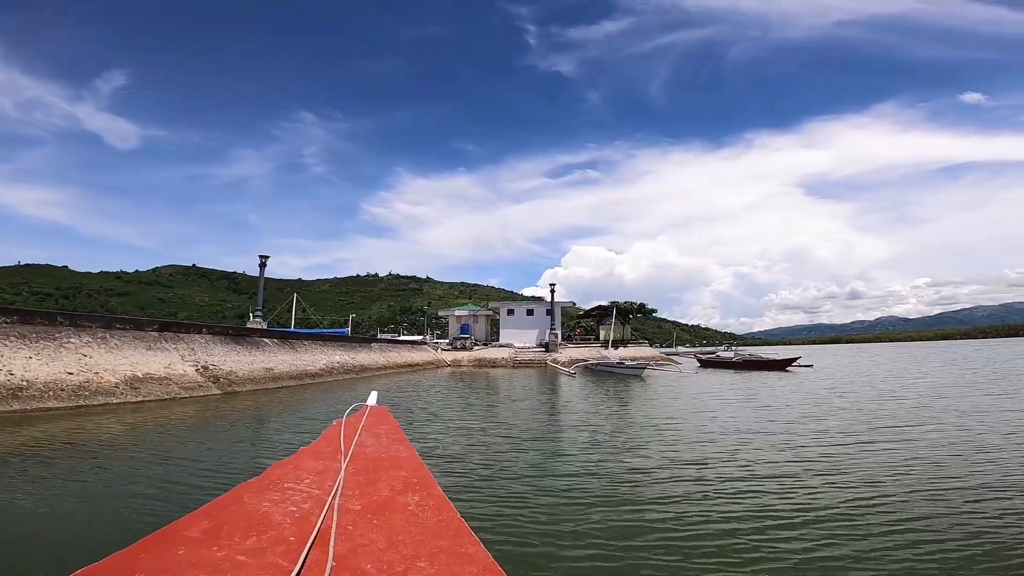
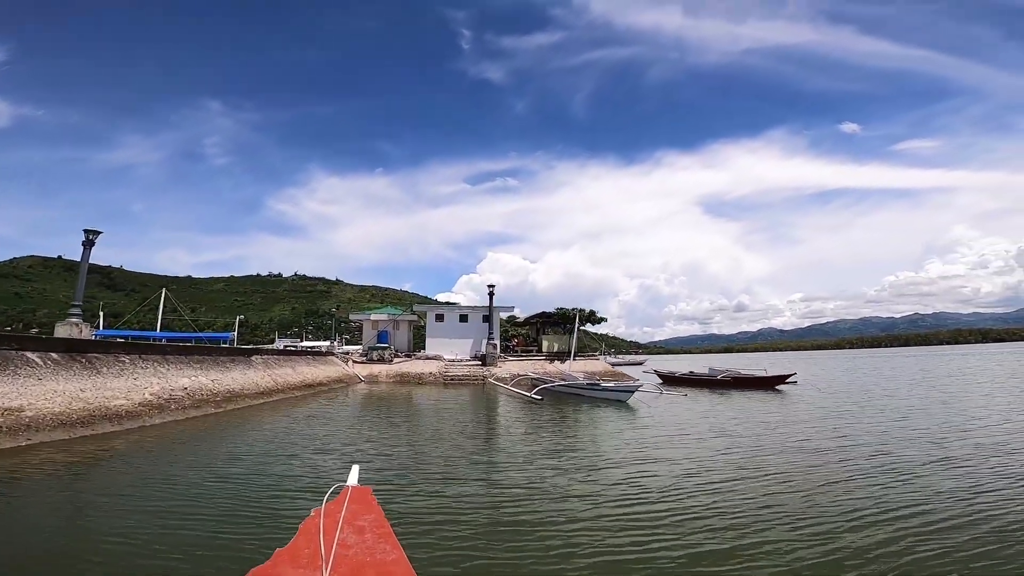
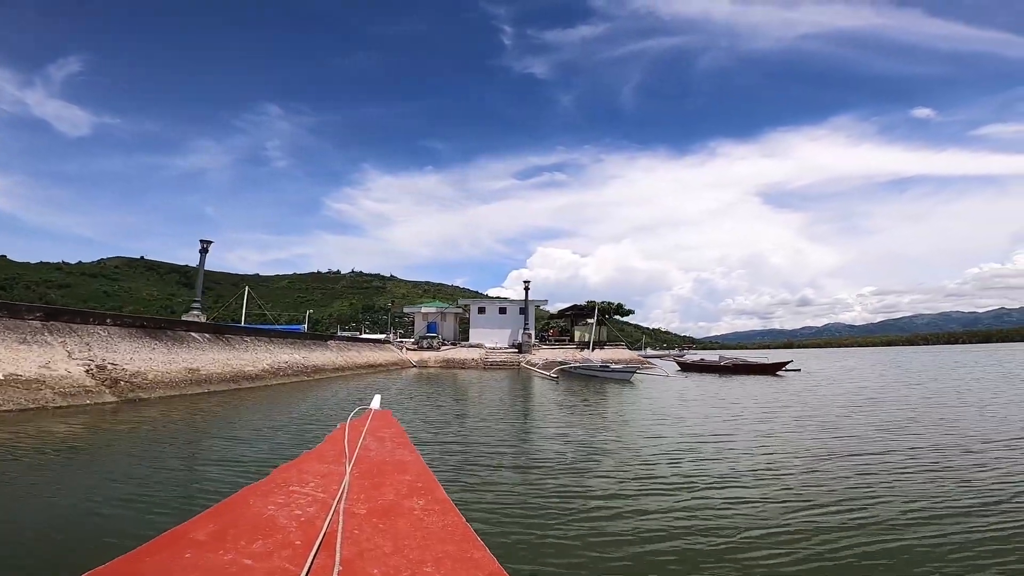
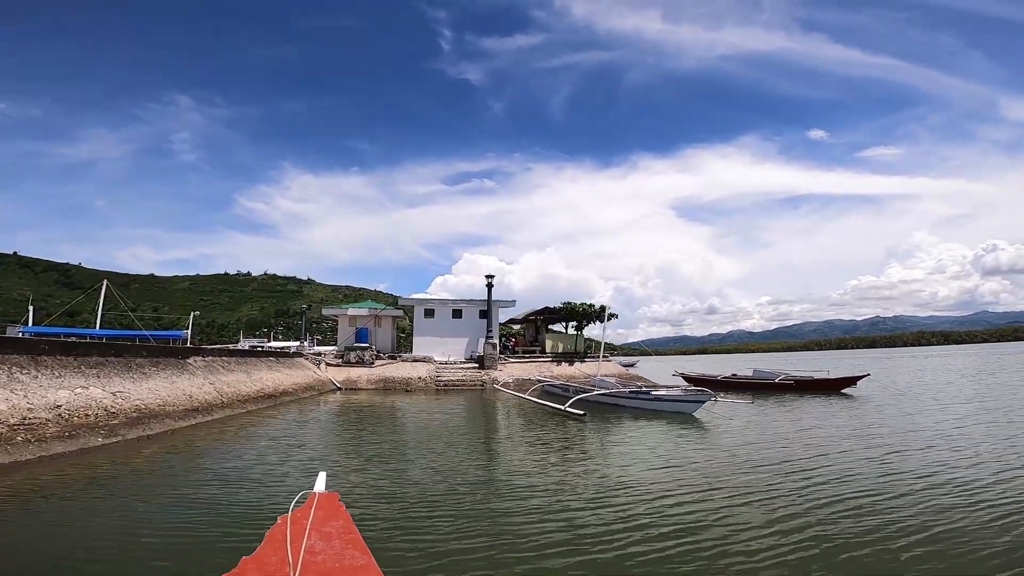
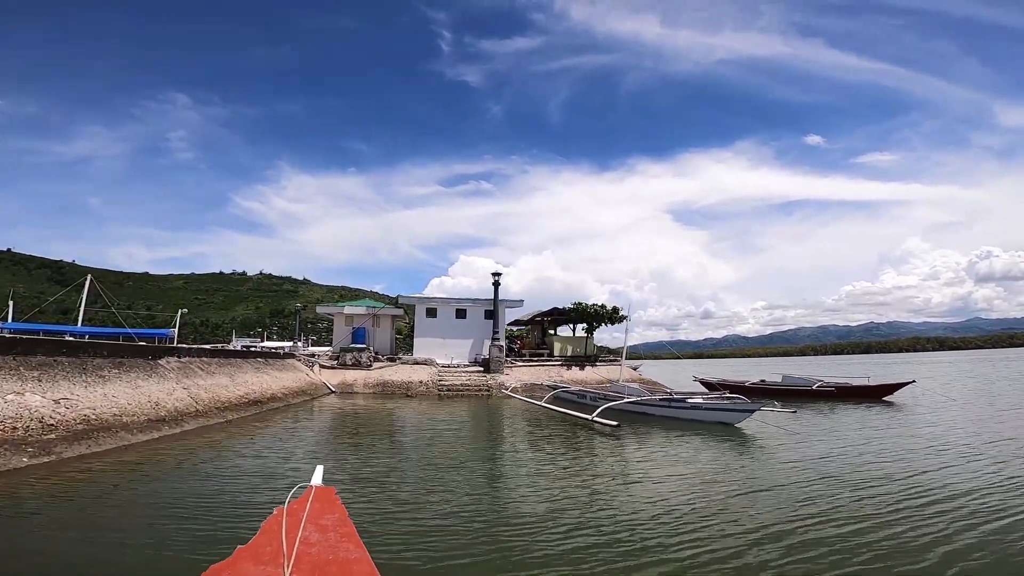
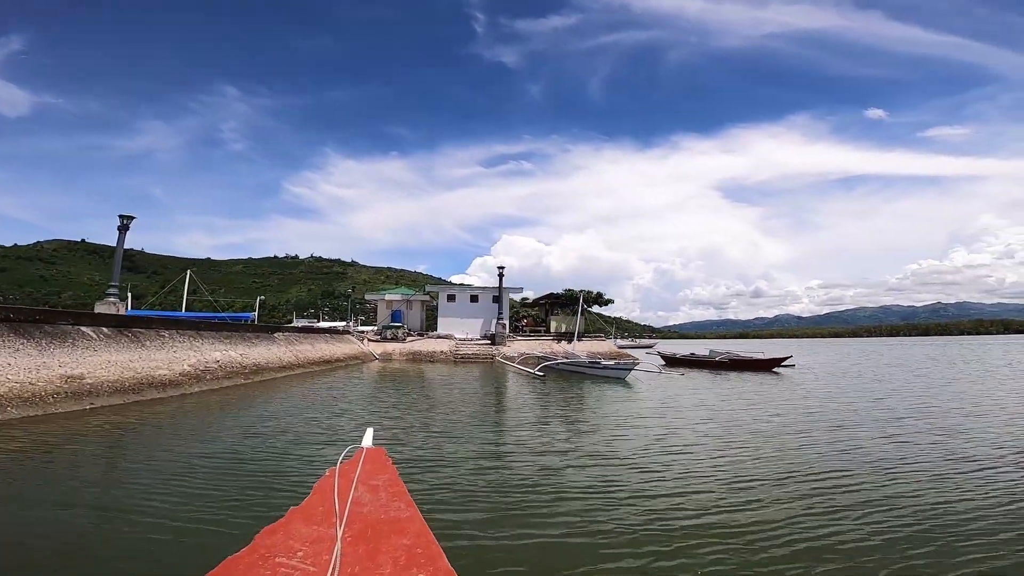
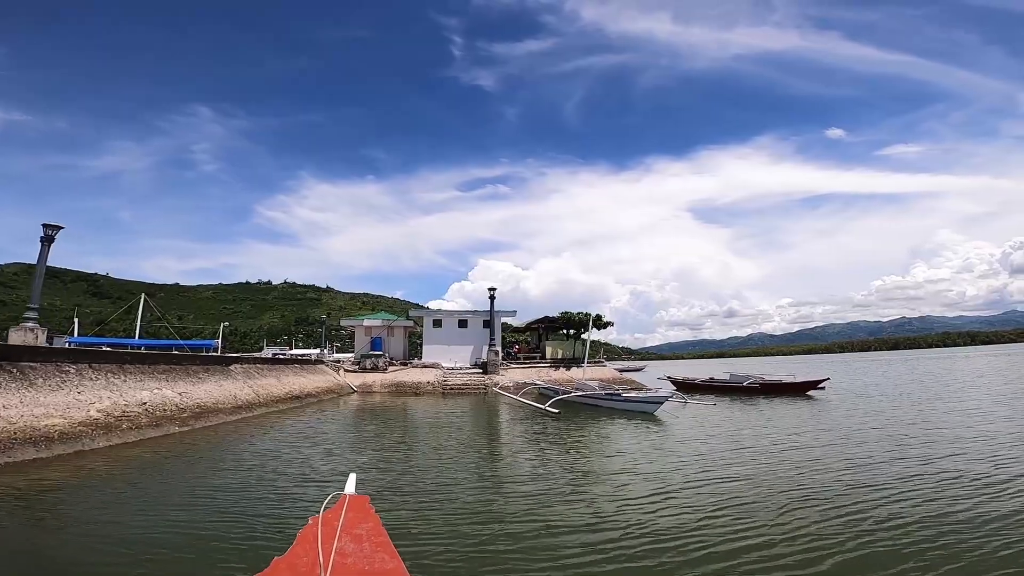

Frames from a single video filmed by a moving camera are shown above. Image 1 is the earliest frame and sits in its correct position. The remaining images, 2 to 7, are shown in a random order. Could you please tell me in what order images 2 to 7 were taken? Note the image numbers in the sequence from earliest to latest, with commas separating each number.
3, 6, 2, 7, 4, 5
